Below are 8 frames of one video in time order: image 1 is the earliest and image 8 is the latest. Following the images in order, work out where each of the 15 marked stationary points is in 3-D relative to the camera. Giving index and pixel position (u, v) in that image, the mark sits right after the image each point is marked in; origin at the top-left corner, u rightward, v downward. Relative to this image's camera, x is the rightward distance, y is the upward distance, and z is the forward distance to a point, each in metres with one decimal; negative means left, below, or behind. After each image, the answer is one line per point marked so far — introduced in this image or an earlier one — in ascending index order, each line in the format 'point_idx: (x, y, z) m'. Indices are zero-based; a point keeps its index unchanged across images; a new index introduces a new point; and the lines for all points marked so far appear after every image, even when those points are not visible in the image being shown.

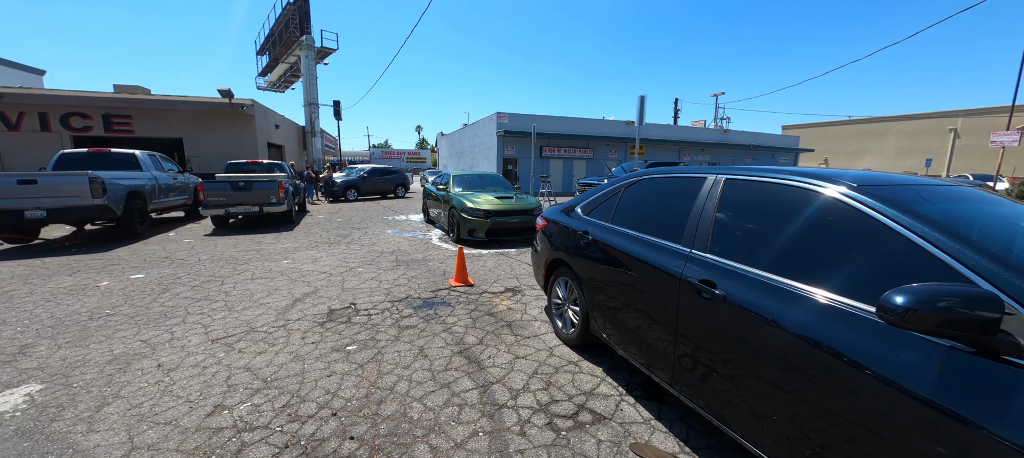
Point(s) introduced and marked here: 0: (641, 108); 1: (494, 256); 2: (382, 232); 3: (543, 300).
0: (+2.8, +2.5, +8.4) m
1: (-0.3, -0.5, +6.8) m
2: (-2.9, 0.0, +9.0) m
3: (+0.4, -0.9, +4.7) m
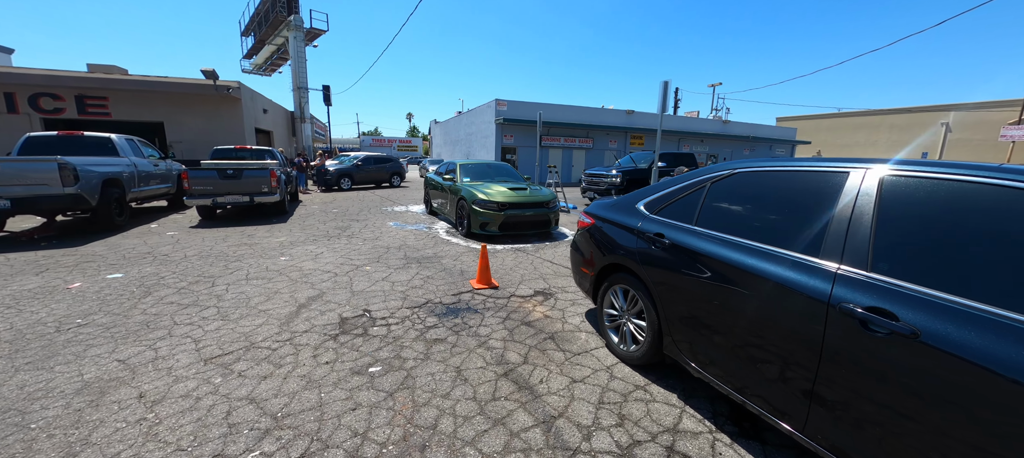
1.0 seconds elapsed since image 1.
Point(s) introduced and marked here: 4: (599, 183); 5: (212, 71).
0: (+3.1, +2.6, +7.8) m
1: (0.0, -0.4, +6.3) m
2: (-2.7, +0.1, +8.4) m
3: (+0.7, -0.9, +4.2) m
4: (+2.6, +1.4, +11.9) m
5: (-12.3, +6.5, +16.3) m
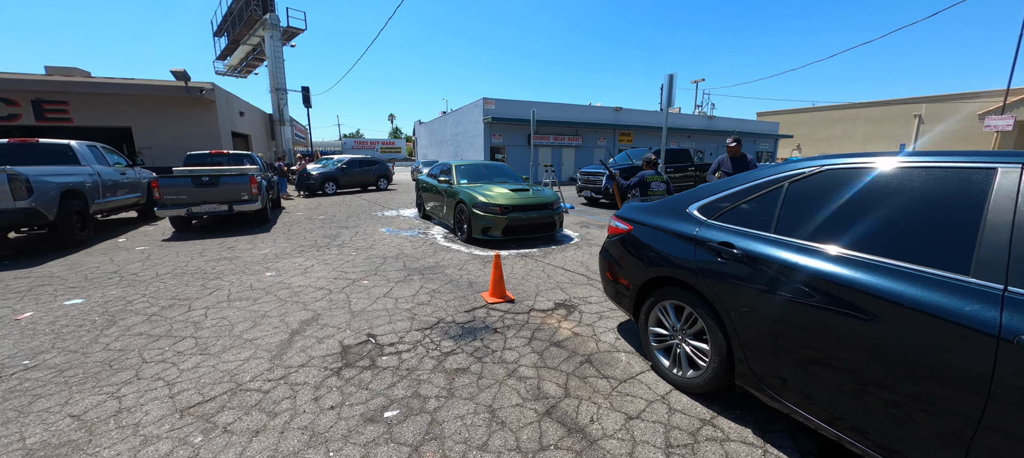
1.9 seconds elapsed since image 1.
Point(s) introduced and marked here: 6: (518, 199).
0: (+3.0, +2.6, +7.5) m
1: (+0.1, -0.4, +5.9) m
2: (-2.7, 0.0, +7.8) m
3: (+0.9, -0.9, +3.8) m
4: (+2.4, +1.4, +11.5) m
5: (-12.8, +6.1, +15.4) m
6: (+0.1, +0.5, +6.6) m
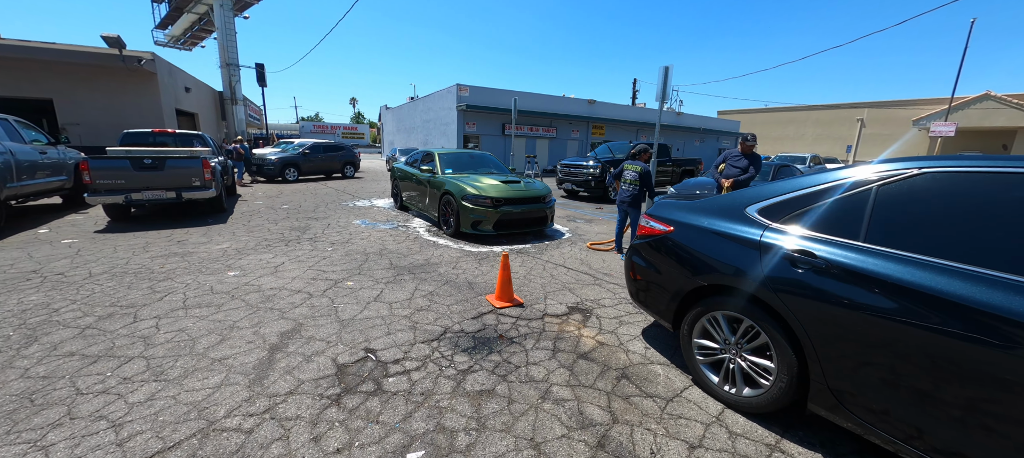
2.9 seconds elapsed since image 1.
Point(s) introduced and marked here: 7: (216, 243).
0: (+2.8, +2.7, +7.3) m
1: (+0.1, -0.4, +5.5) m
2: (-2.9, +0.1, +7.2) m
3: (+1.0, -0.9, +3.5) m
4: (+1.8, +1.6, +11.3) m
5: (-13.6, +6.5, +13.6) m
6: (-0.1, +0.6, +6.2) m
7: (-4.2, -0.2, +5.6) m
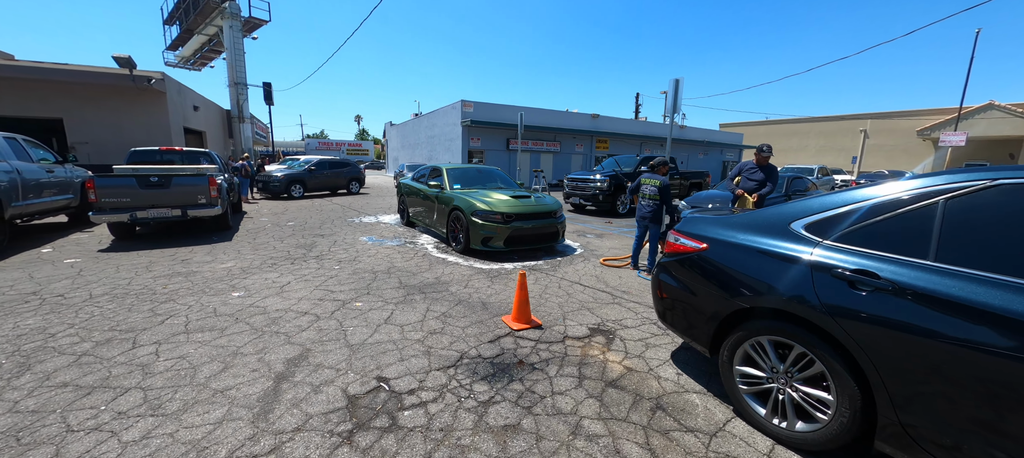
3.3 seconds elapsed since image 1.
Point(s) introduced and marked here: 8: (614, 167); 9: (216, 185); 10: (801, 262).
0: (+3.0, +2.5, +7.2) m
1: (+0.2, -0.6, +5.3) m
2: (-2.7, -0.2, +7.0) m
3: (+1.2, -1.0, +3.3) m
4: (+2.0, +1.2, +11.1) m
5: (-13.4, +5.9, +13.8) m
6: (+0.1, +0.4, +6.1) m
7: (-4.0, -0.4, +5.5) m
8: (+3.0, +1.8, +11.6) m
9: (-5.3, +0.8, +7.2) m
10: (+1.7, -0.2, +2.3) m
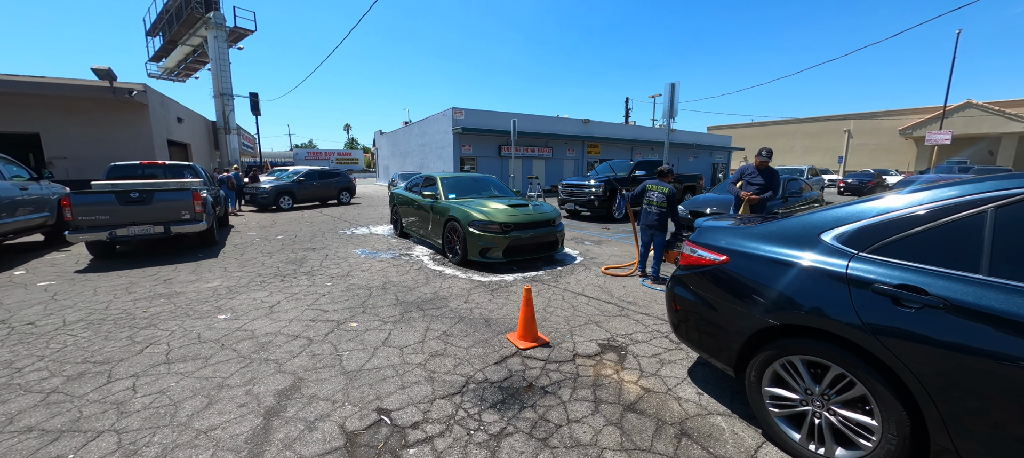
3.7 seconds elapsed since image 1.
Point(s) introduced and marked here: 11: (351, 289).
0: (+2.9, +2.4, +7.1) m
1: (+0.2, -0.7, +5.1) m
2: (-2.8, -0.4, +6.8) m
3: (+1.2, -1.1, +3.1) m
4: (+1.9, +1.0, +11.0) m
5: (-13.7, +5.3, +13.4) m
6: (+0.1, +0.2, +5.9) m
7: (-4.0, -0.7, +5.2) m
8: (+2.8, +1.7, +11.5) m
9: (-5.4, +0.5, +6.9) m
10: (+1.7, -0.2, +2.1) m
11: (-1.9, -0.7, +4.7) m
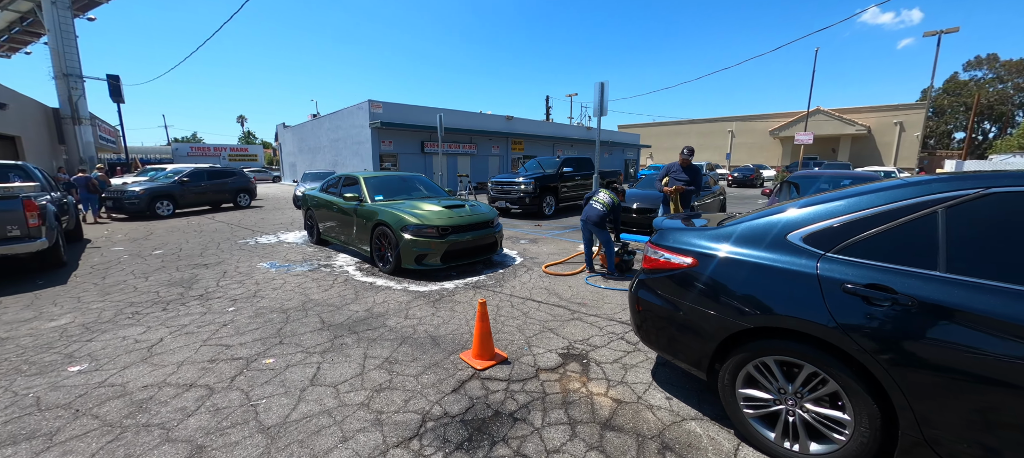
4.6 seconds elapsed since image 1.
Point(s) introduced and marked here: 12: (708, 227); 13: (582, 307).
0: (+1.6, +2.4, +7.2) m
1: (-0.5, -0.7, +4.7) m
2: (-3.7, -0.5, +5.8) m
3: (+1.0, -1.1, +3.0) m
4: (-0.1, +1.0, +10.8) m
5: (-16.0, +4.8, +10.0) m
6: (-0.8, +0.2, +5.5) m
7: (-4.6, -0.9, +4.0) m
8: (+0.7, +1.8, +11.5) m
9: (-6.4, +0.3, +5.3) m
10: (+1.6, -0.2, +2.1) m
11: (-2.5, -0.8, +3.9) m
12: (+1.4, 0.0, +2.9) m
13: (+0.8, -0.9, +4.4) m
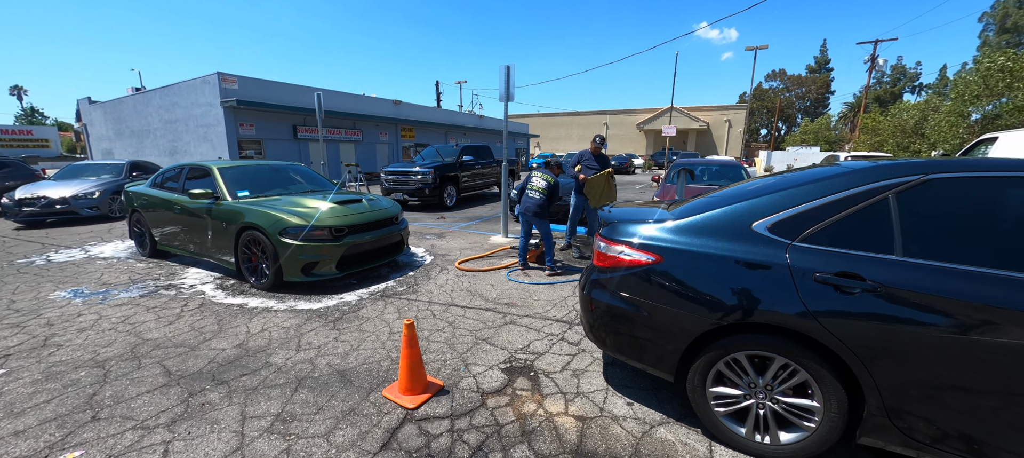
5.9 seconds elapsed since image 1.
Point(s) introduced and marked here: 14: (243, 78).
0: (-0.1, +2.6, +6.8) m
1: (-1.3, -0.7, +3.9) m
2: (-4.7, -0.7, +4.0) m
3: (+0.6, -1.0, +2.6) m
4: (-2.7, +1.2, +9.9) m
5: (-17.9, +4.1, +4.6) m
6: (-1.9, +0.2, +4.5) m
7: (-5.1, -1.1, +2.1) m
8: (-2.1, +1.9, +10.7) m
9: (-7.2, 0.0, +2.9) m
10: (+1.4, -0.2, +2.0) m
11: (-3.0, -0.9, +2.6) m
12: (+1.0, +0.1, +2.7) m
13: (0.0, -0.8, +4.0) m
14: (-10.2, +5.6, +14.9) m
